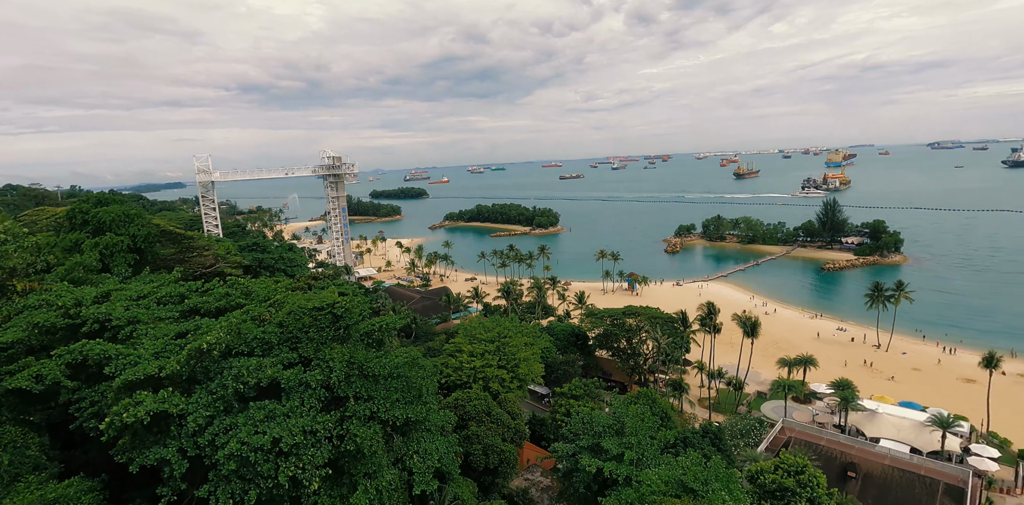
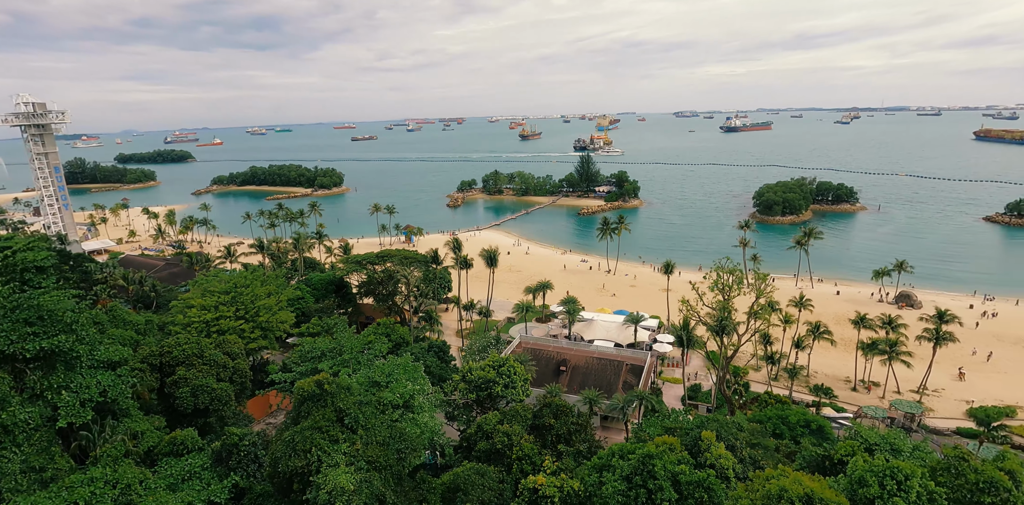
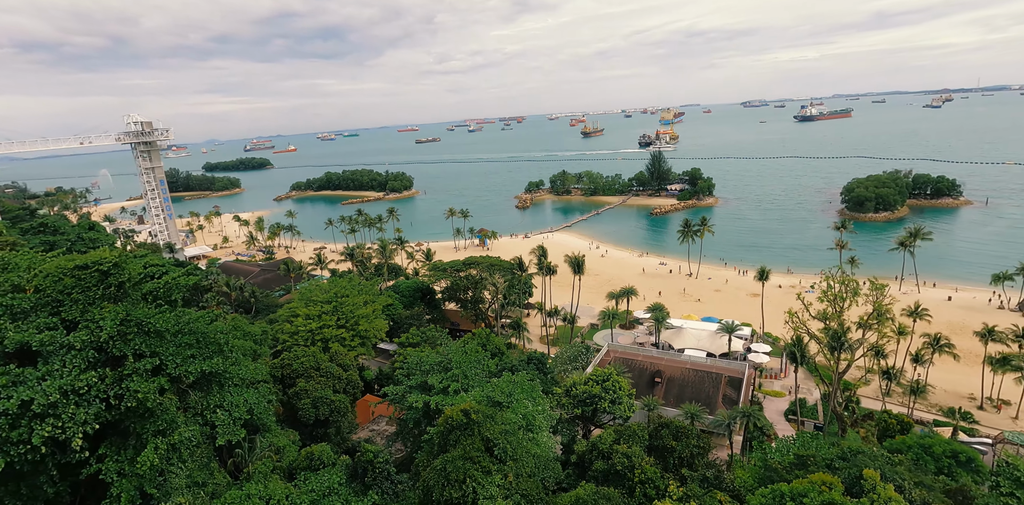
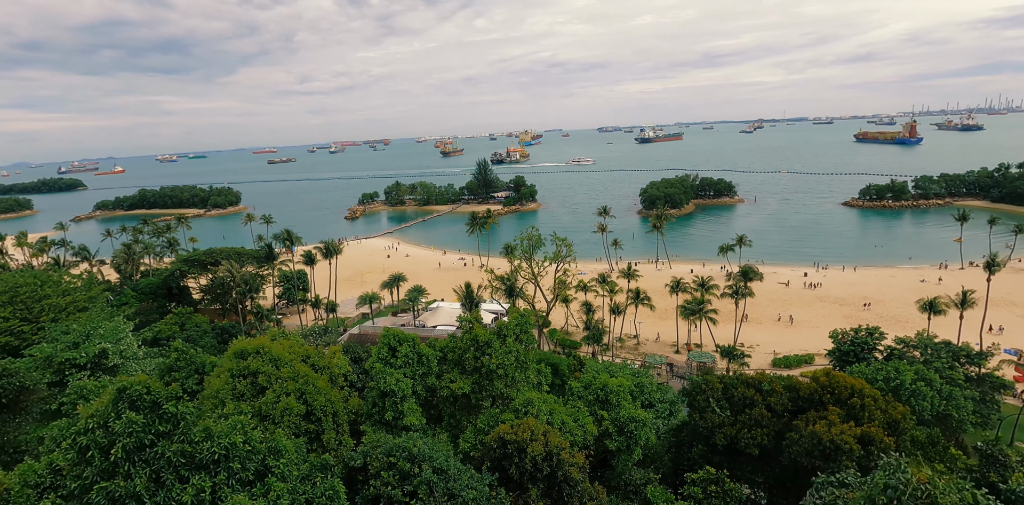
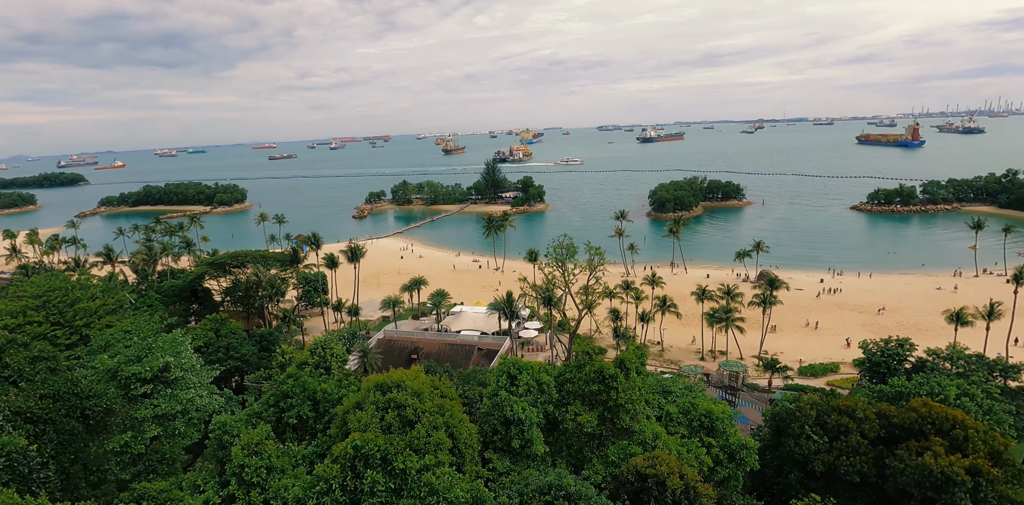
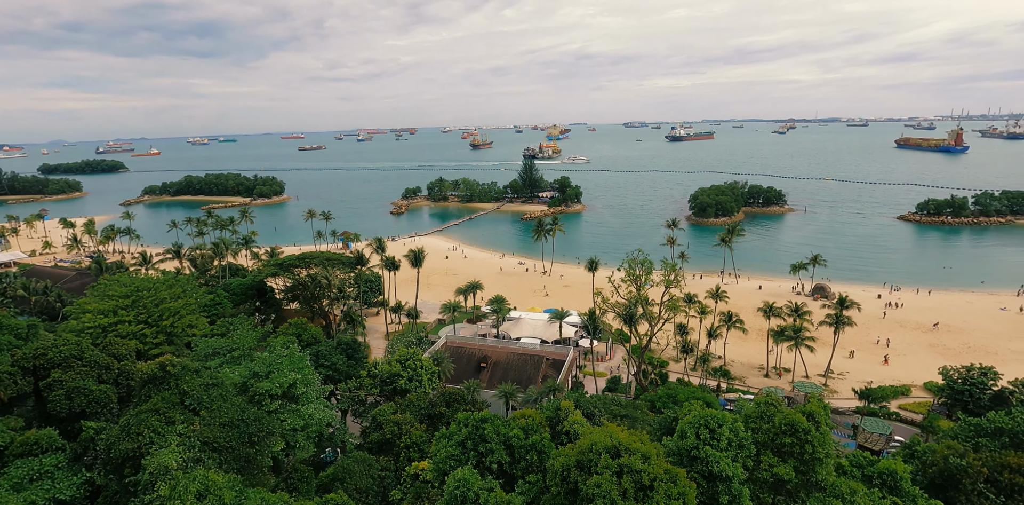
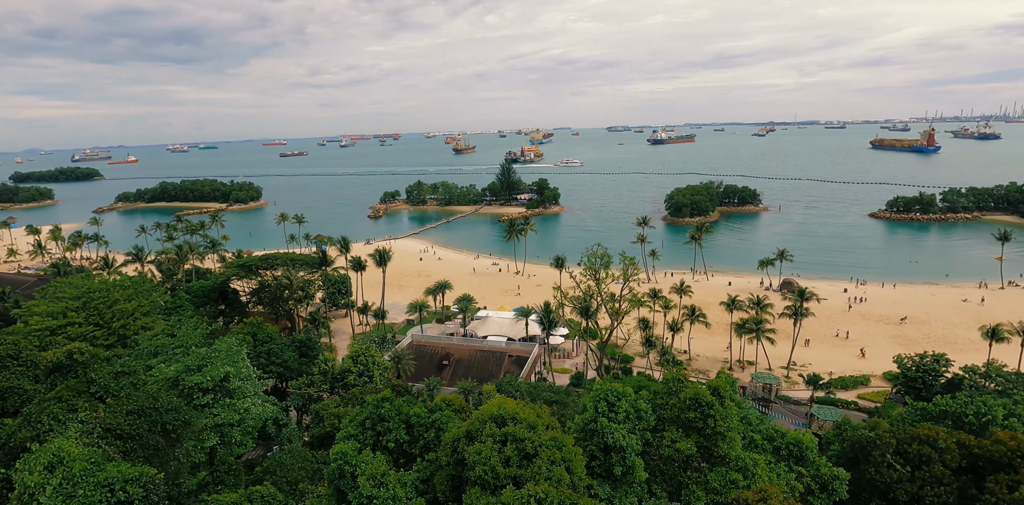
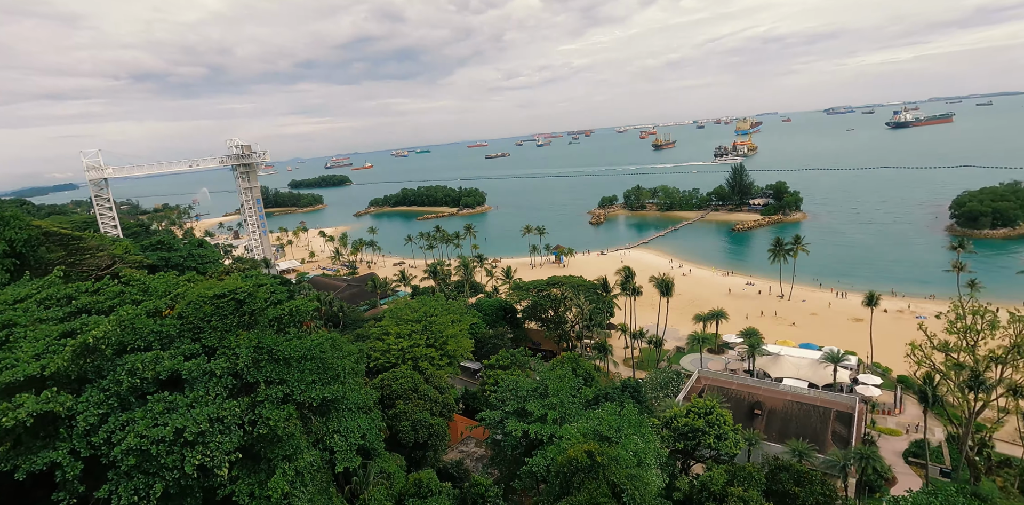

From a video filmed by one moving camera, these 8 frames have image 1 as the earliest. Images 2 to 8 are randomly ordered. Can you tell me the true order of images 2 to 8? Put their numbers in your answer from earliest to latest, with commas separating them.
8, 3, 2, 6, 7, 5, 4
